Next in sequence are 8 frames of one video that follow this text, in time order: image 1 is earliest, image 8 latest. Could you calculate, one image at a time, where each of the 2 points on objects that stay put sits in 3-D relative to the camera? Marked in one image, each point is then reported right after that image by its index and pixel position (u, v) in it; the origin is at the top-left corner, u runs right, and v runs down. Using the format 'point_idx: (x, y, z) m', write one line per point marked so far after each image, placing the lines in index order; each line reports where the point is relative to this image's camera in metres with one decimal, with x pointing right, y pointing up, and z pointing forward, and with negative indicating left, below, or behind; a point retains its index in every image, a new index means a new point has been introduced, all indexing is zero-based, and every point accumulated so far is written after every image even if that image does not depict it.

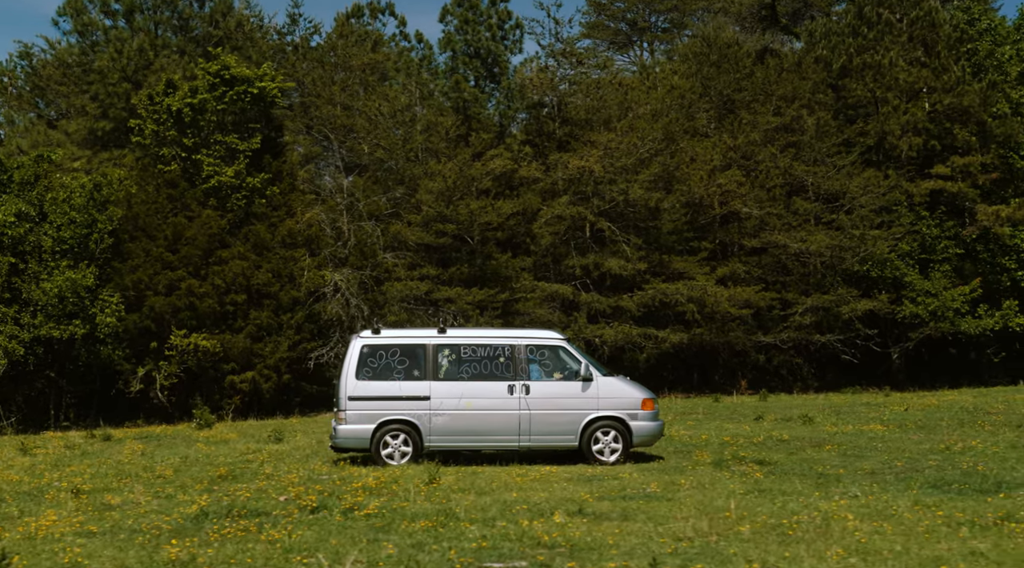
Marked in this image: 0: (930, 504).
0: (+3.9, -2.1, +10.1) m
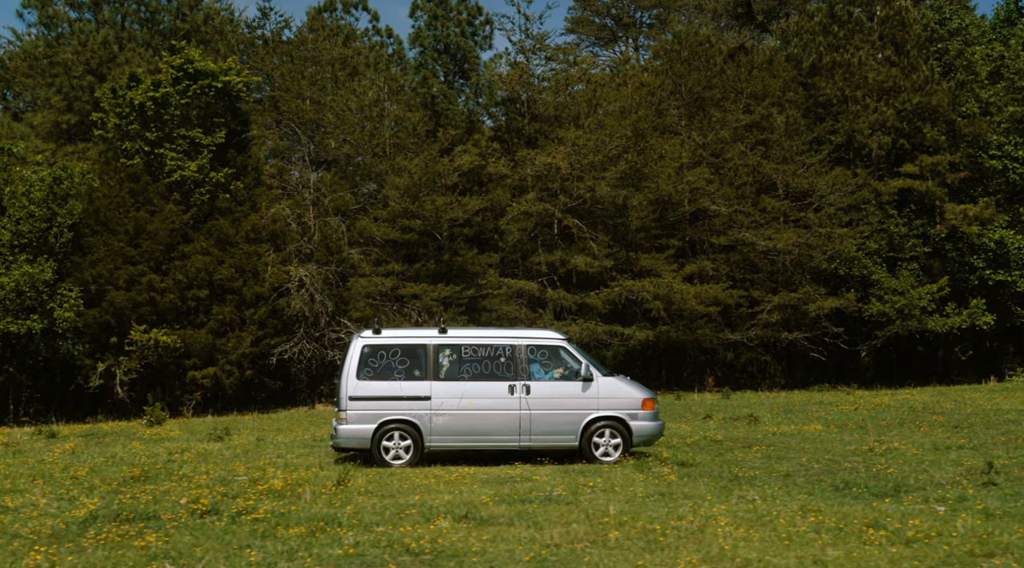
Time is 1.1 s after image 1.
0: (+2.9, -2.2, +10.1) m
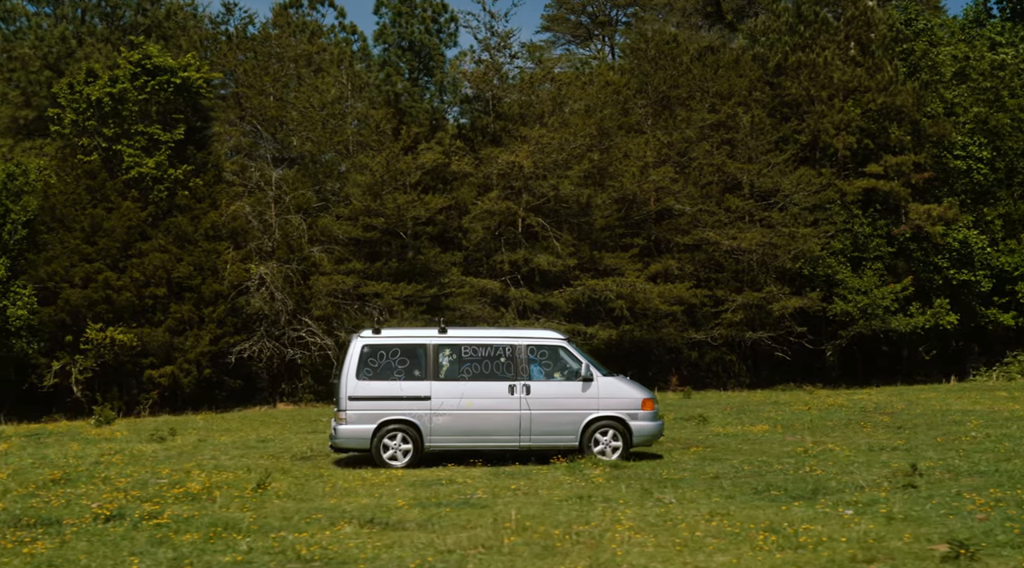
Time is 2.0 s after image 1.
0: (+2.0, -2.2, +10.0) m
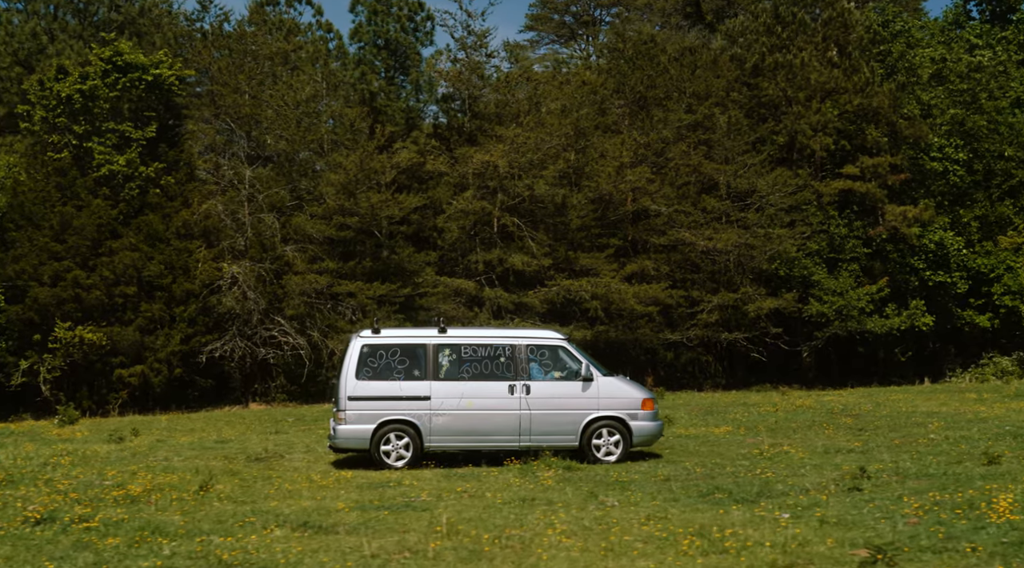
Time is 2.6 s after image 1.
0: (+1.4, -2.2, +9.9) m
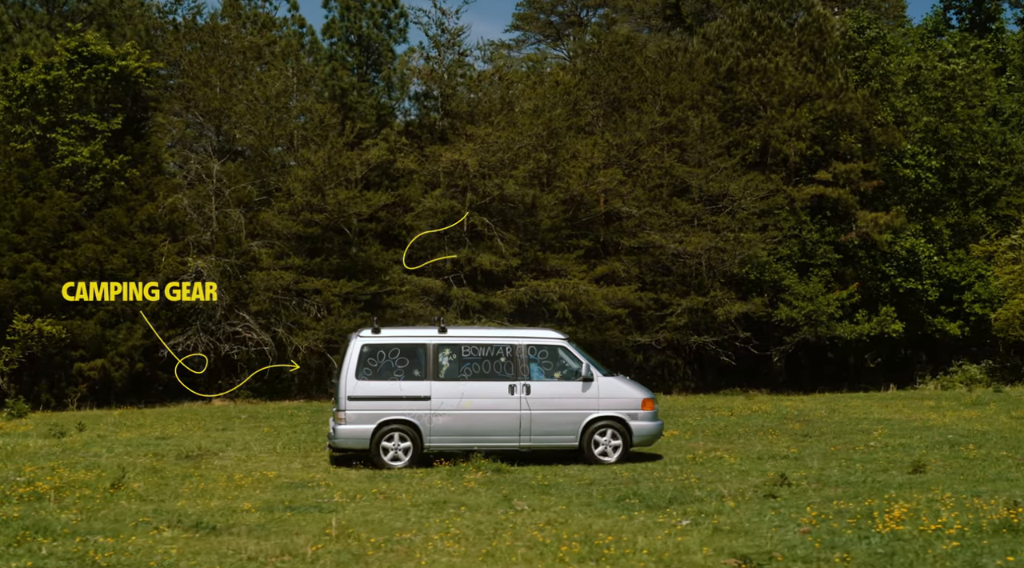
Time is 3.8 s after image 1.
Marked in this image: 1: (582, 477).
0: (+0.4, -2.2, +9.8) m
1: (+0.9, -2.5, +13.9) m
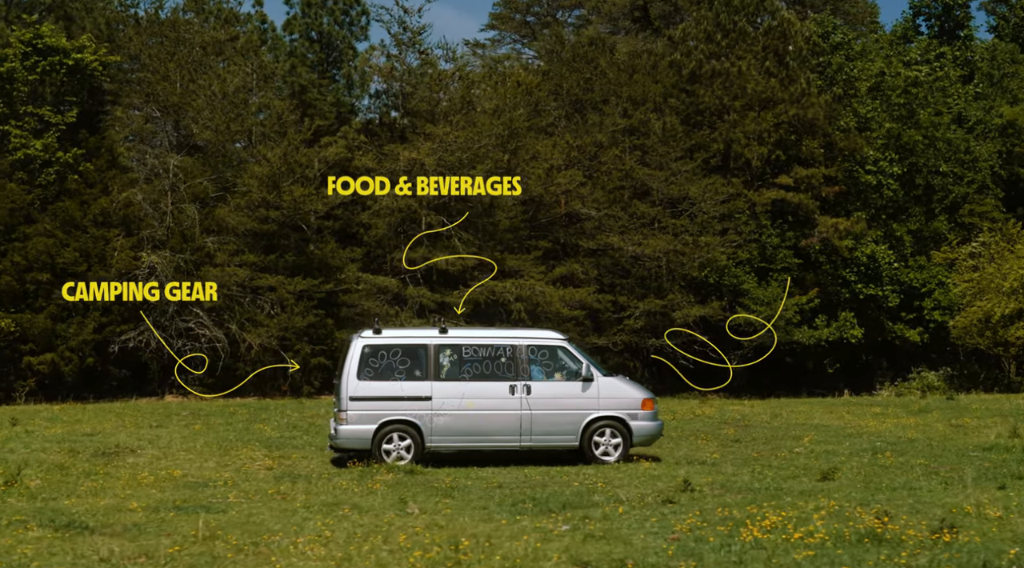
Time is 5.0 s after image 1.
0: (-0.7, -2.2, +9.8) m
1: (-0.2, -2.6, +13.8) m
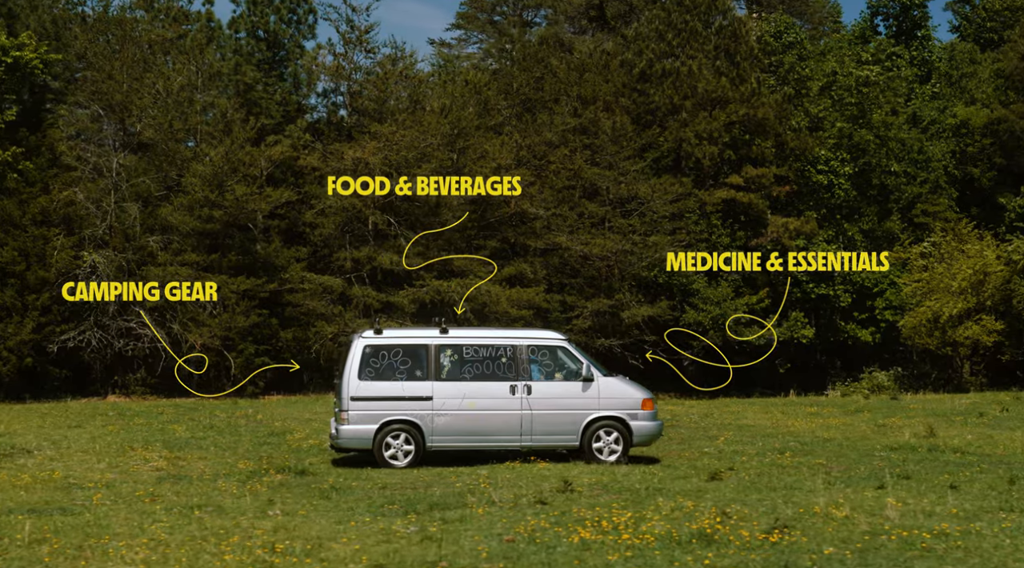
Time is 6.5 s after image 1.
0: (-2.1, -2.2, +9.7) m
1: (-1.7, -2.6, +13.7) m
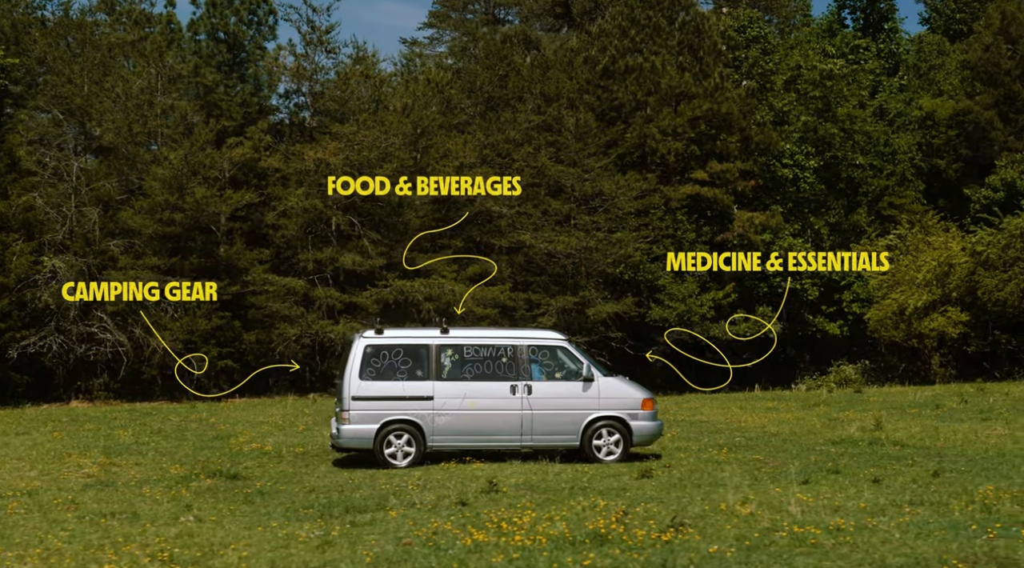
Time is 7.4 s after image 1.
0: (-2.9, -2.3, +9.6) m
1: (-2.6, -2.6, +13.7) m
